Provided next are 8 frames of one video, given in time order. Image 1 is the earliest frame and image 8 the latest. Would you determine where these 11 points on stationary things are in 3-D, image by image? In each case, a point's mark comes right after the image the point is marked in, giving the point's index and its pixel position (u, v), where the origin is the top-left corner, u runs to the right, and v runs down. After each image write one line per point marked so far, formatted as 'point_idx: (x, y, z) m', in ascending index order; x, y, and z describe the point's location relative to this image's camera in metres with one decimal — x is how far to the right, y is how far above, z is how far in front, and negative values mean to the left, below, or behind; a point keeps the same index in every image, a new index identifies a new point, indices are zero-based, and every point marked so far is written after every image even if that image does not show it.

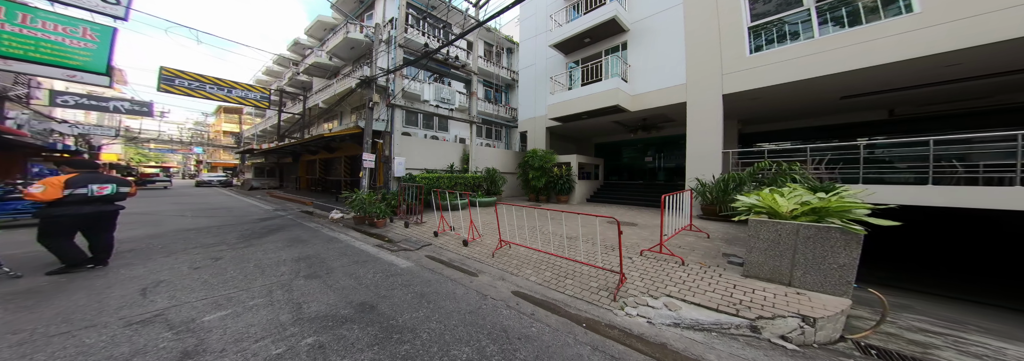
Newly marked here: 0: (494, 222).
0: (-0.3, -0.7, +3.6) m
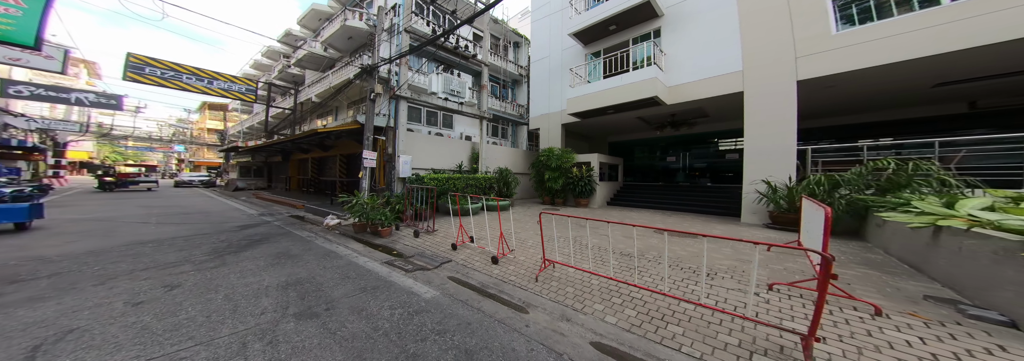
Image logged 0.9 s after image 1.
0: (0.0, -0.7, +3.1) m
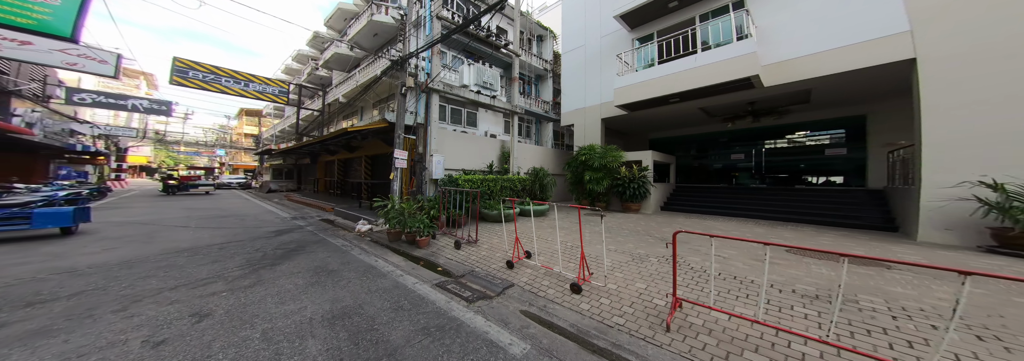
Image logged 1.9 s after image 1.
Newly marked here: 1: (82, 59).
0: (+0.7, -0.7, +2.7) m
1: (-16.9, +5.5, +9.5) m
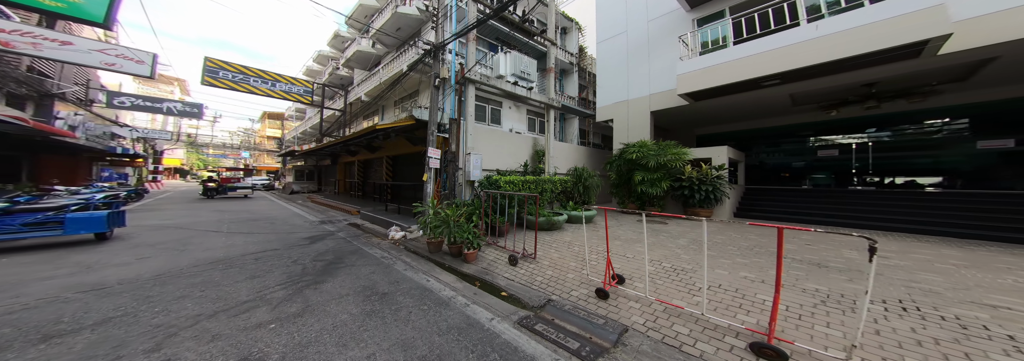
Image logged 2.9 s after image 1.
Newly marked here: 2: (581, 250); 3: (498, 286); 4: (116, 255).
0: (+1.5, -0.8, +2.2) m
1: (-15.9, +5.4, +9.8) m
2: (+0.9, -0.9, +3.0) m
3: (-0.1, -1.0, +2.4) m
4: (-7.1, -1.5, +4.3) m
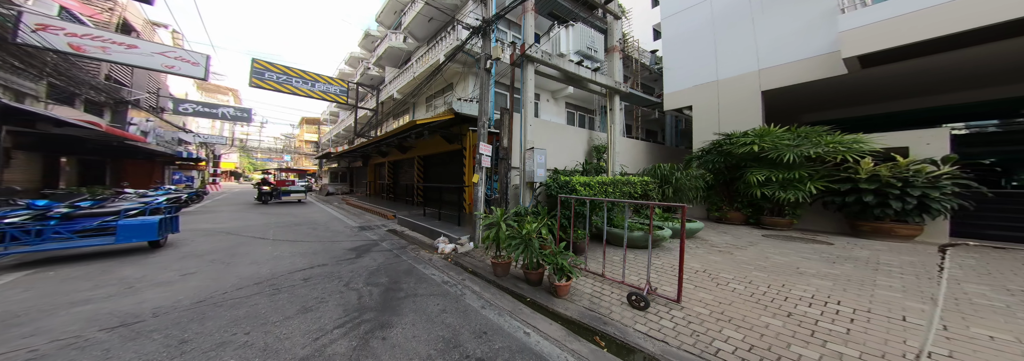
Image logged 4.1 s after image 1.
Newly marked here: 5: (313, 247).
0: (+2.5, -0.8, +1.1) m
1: (-14.2, +5.2, +10.2) m
2: (+2.0, -0.9, +2.0) m
3: (+0.9, -1.1, +1.5) m
4: (-5.9, -1.6, +4.0) m
5: (-4.6, -1.5, +5.4) m
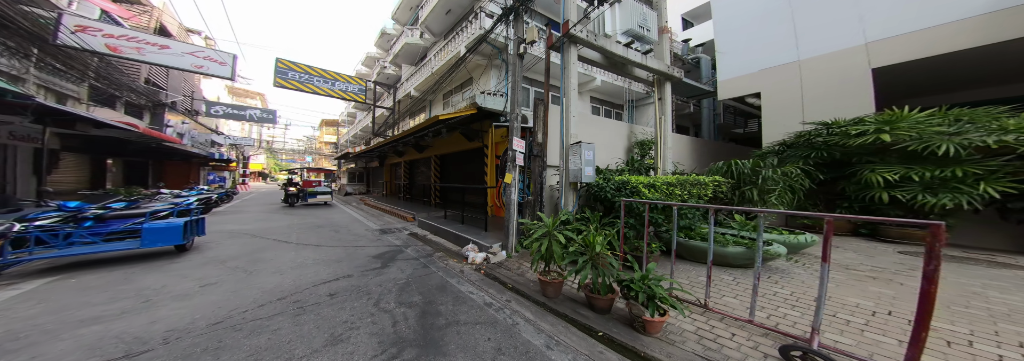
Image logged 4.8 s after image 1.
0: (+3.0, -0.8, +0.4) m
1: (-13.2, +5.2, +10.3) m
2: (+2.6, -0.9, +1.3) m
3: (+1.5, -1.1, +0.8) m
4: (-5.2, -1.6, +3.7) m
5: (-3.8, -1.5, +5.1) m
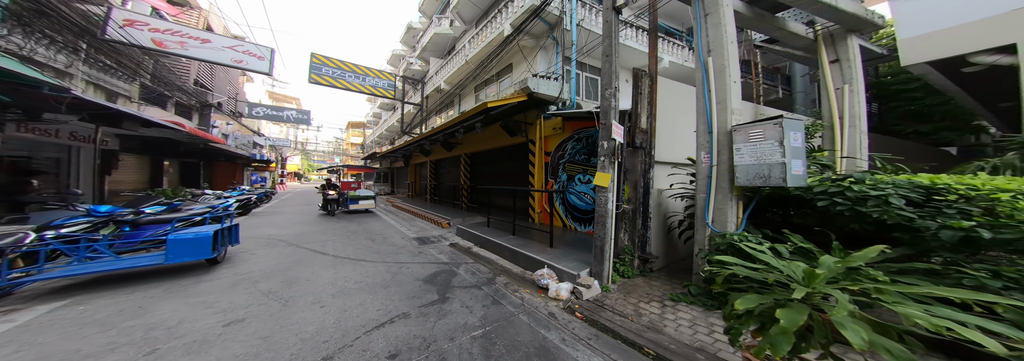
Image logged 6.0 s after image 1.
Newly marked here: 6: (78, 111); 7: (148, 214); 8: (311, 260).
0: (+4.2, -0.9, -1.2) m
1: (-11.1, +5.1, +9.9) m
2: (+3.9, -1.0, -0.2) m
3: (+2.7, -1.2, -0.6) m
4: (-3.7, -1.7, +2.8) m
5: (-2.2, -1.5, +4.0) m
6: (-13.3, +2.2, +7.5) m
7: (-8.7, -0.8, +5.8) m
8: (-5.2, -1.8, +5.9) m
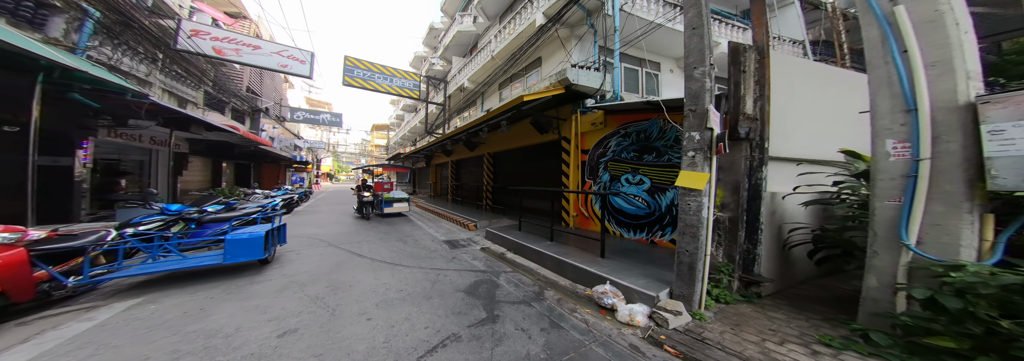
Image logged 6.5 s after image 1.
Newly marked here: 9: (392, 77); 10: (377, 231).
0: (+4.8, -0.9, -2.2) m
1: (-9.7, +5.1, +10.1) m
2: (+4.5, -1.0, -1.2) m
3: (+3.3, -1.2, -1.5) m
4: (-2.8, -1.7, +2.4) m
5: (-1.2, -1.6, +3.5) m
6: (-12.1, +2.1, +7.9) m
7: (-7.6, -0.8, +5.9) m
8: (-4.1, -1.8, +5.7) m
9: (-4.2, +4.2, +9.1) m
10: (-5.0, -1.5, +8.4) m
